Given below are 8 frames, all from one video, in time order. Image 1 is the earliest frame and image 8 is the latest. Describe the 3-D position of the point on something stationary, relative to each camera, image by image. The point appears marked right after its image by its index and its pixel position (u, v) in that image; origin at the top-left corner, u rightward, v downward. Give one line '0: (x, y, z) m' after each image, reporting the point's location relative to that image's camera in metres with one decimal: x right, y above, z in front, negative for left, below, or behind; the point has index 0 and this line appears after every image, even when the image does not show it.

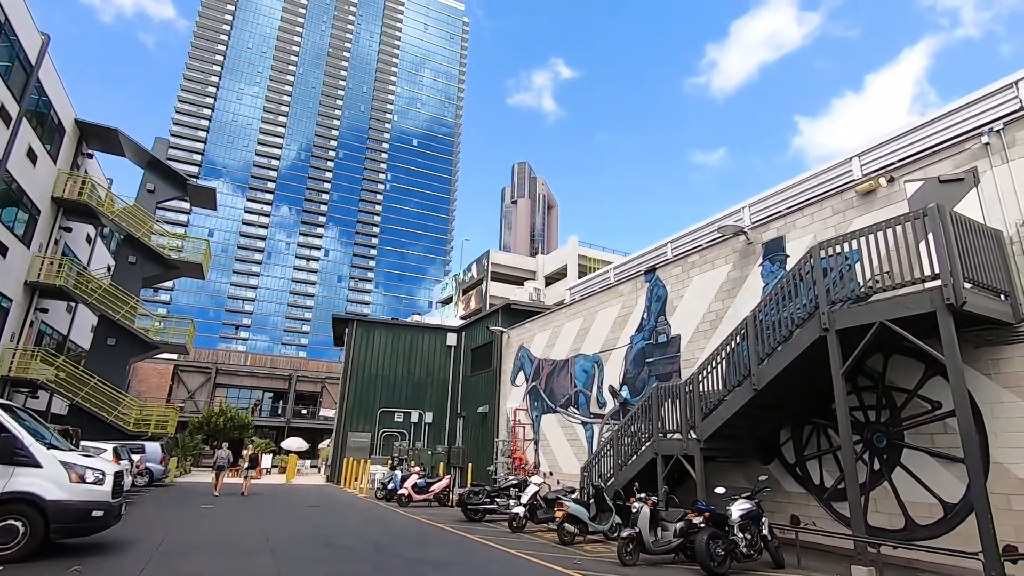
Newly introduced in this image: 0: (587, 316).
0: (+2.1, -0.8, +15.3) m
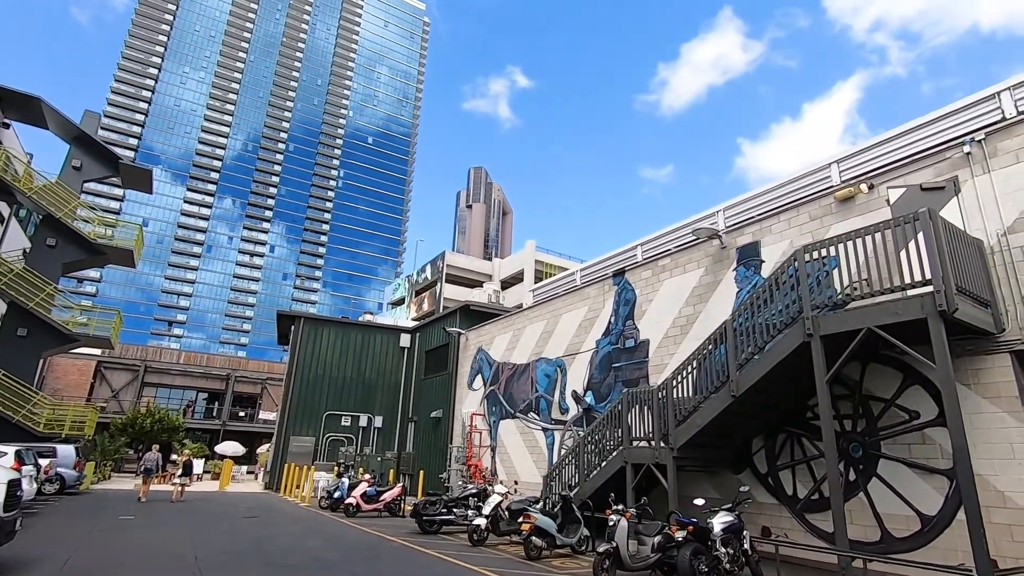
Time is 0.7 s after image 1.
0: (+1.1, -0.9, +14.8) m
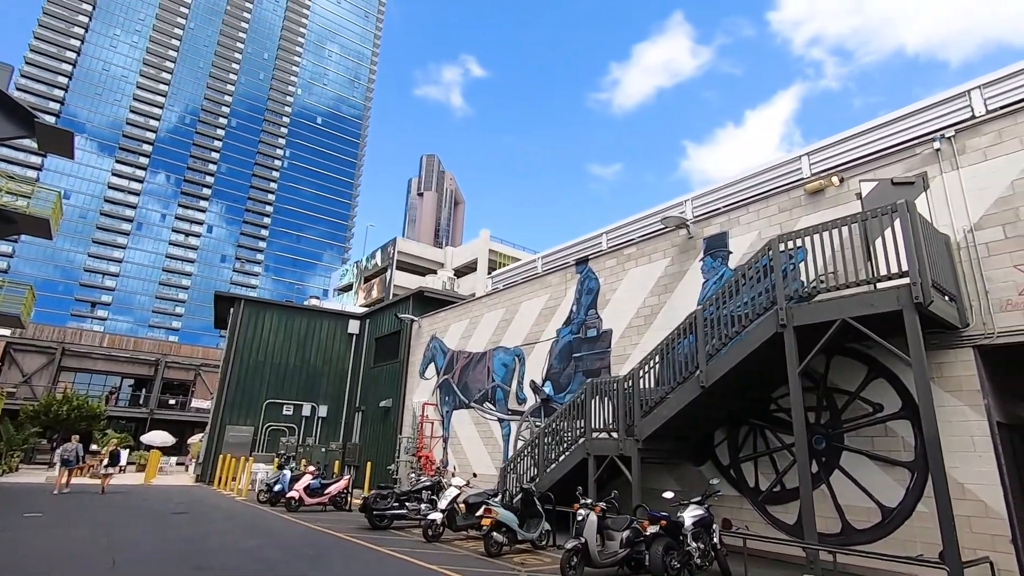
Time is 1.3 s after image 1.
0: (-0.1, -0.5, +14.4) m
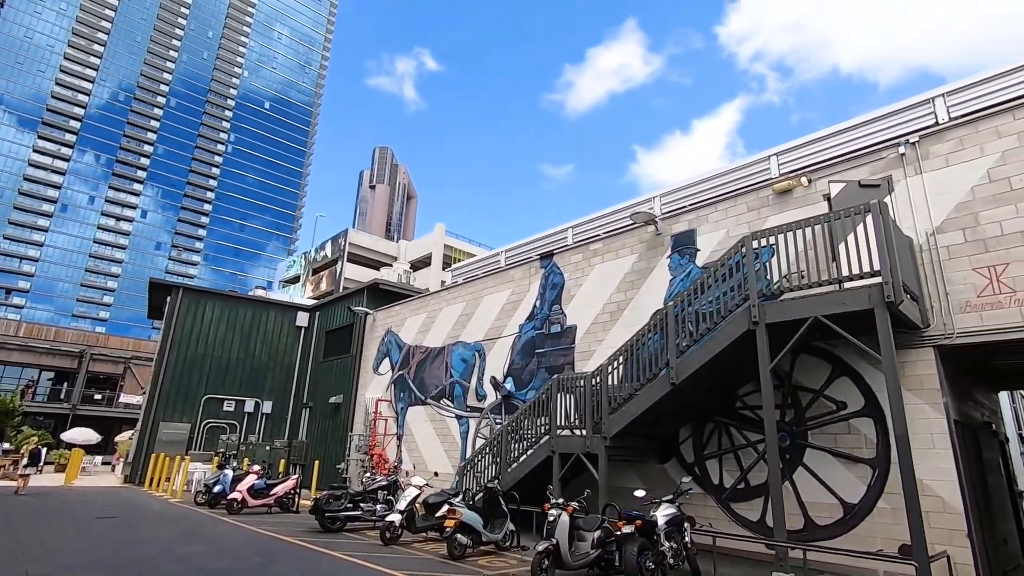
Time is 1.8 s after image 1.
0: (-1.1, -0.3, +14.0) m
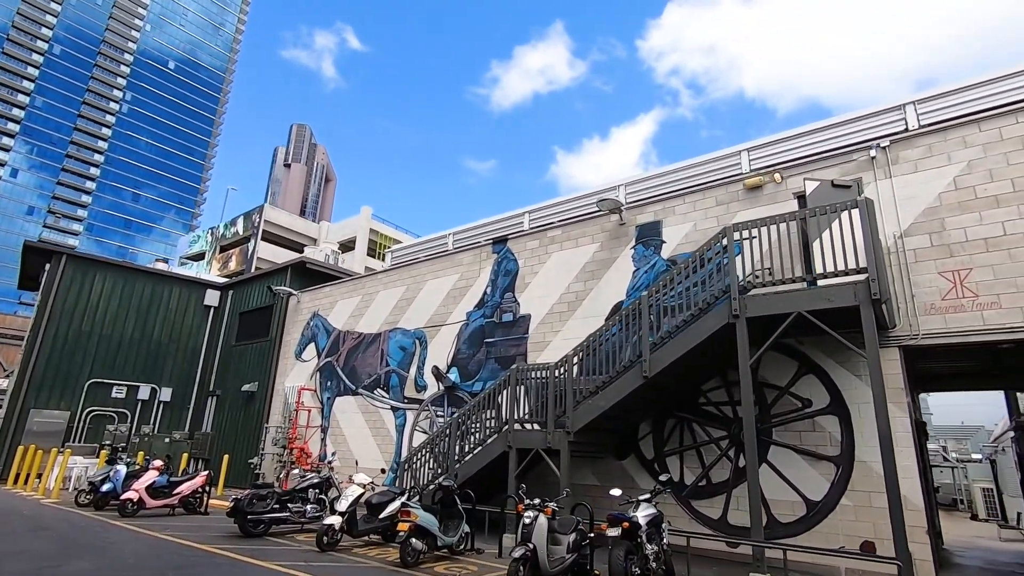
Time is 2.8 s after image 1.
0: (-2.4, +0.1, +13.1) m
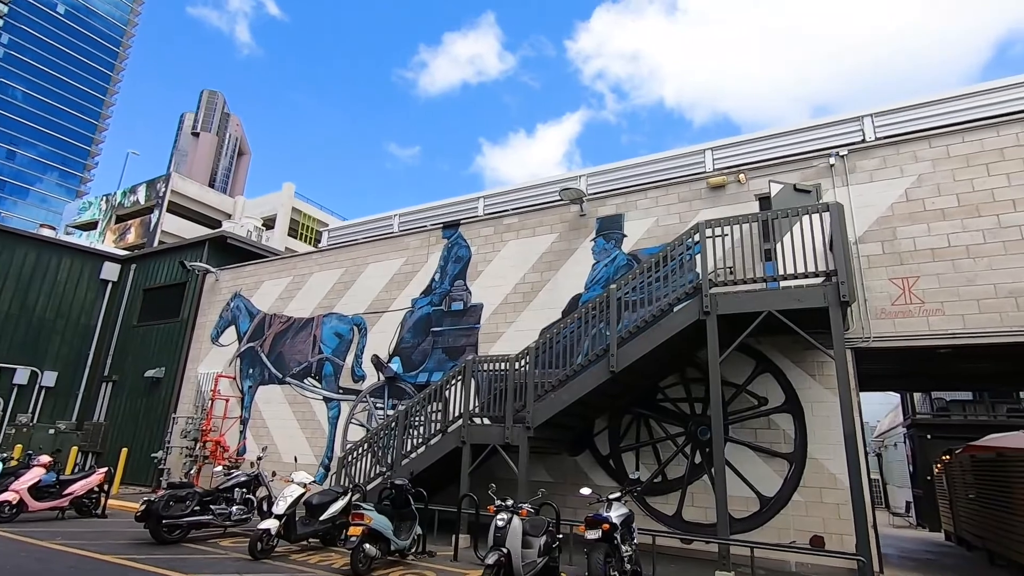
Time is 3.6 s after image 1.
0: (-3.7, +0.5, +12.2) m
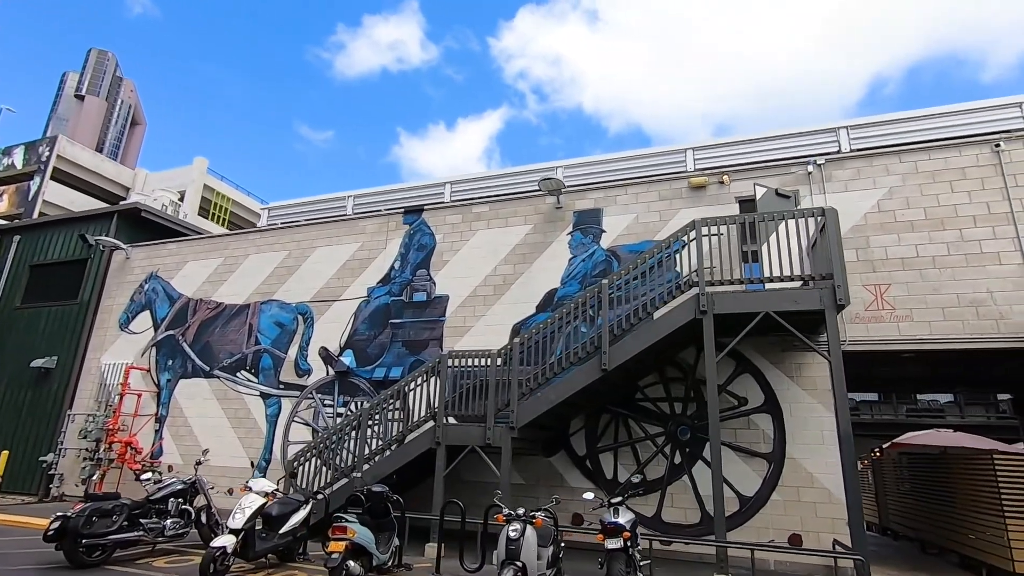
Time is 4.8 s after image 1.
0: (-4.5, +0.8, +11.1) m
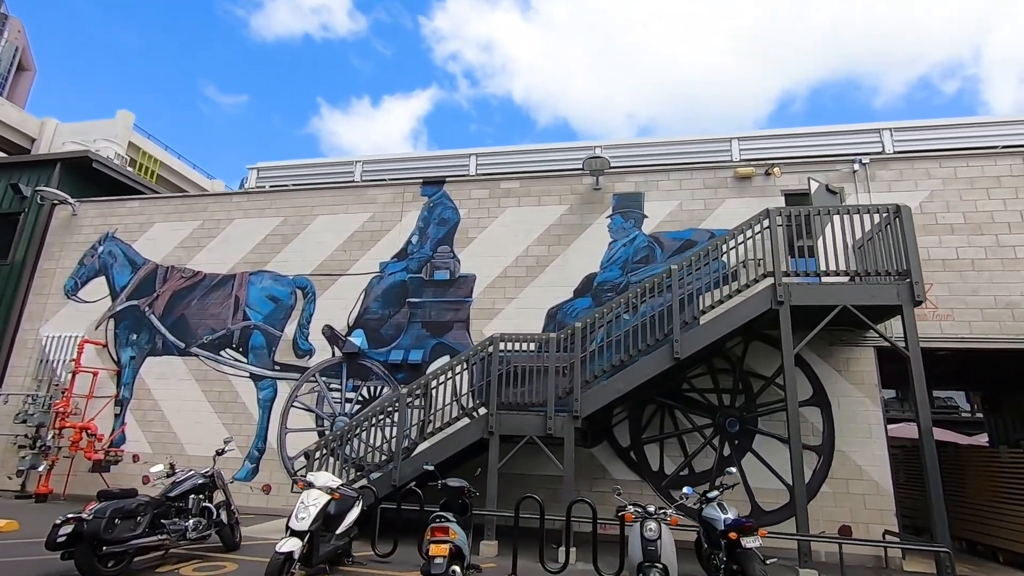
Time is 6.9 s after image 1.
0: (-4.1, +1.3, +10.0) m
